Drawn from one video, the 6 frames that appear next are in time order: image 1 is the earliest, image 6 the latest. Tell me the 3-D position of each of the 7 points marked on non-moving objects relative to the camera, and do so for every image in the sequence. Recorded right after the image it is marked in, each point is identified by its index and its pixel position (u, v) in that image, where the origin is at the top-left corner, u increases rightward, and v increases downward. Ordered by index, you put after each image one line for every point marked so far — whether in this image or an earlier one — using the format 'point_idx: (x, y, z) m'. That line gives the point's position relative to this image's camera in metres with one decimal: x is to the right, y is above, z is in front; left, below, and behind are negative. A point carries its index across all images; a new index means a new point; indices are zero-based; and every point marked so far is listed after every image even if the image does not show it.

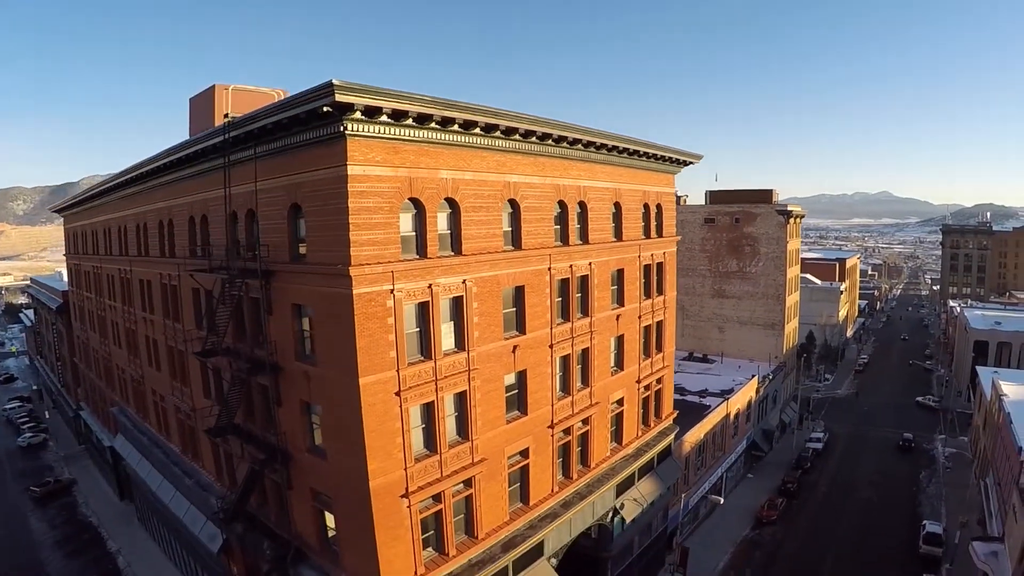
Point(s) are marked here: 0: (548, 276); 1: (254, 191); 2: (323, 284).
0: (+1.3, +0.4, +19.2) m
1: (-7.0, +2.9, +15.5) m
2: (-4.7, +0.1, +14.0) m
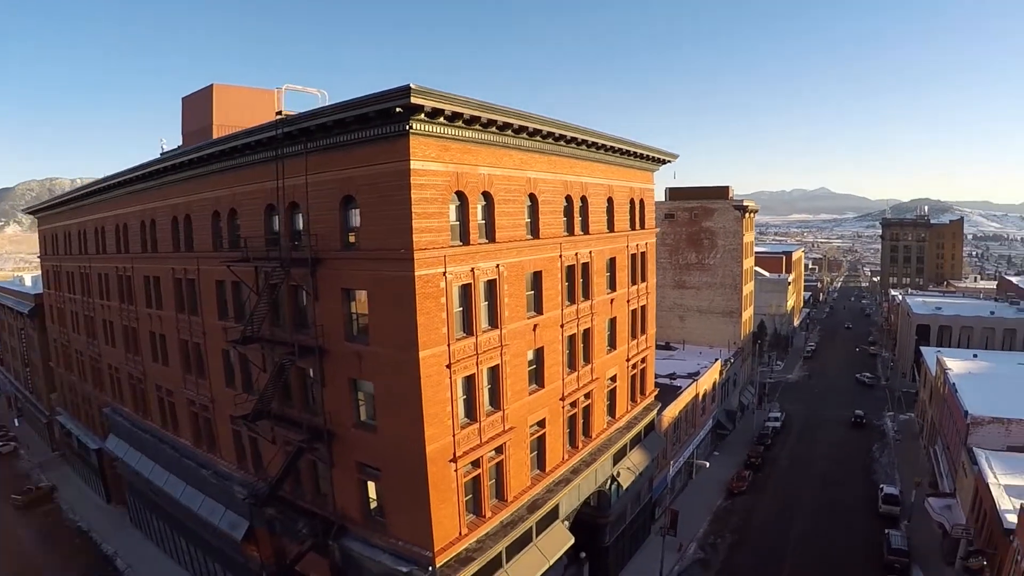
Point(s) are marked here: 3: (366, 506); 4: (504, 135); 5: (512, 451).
0: (+1.8, +1.0, +21.2) m
1: (-6.2, +3.3, +16.8) m
2: (-3.7, +0.6, +15.5) m
3: (-4.6, -7.1, +17.9) m
4: (-0.2, +4.8, +17.8) m
5: (+0.1, -5.6, +19.0) m
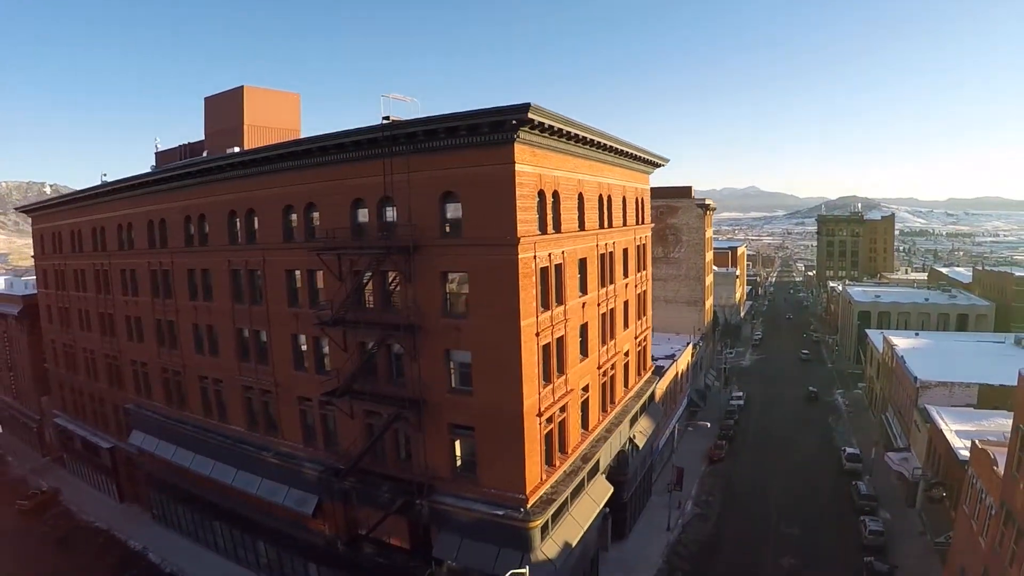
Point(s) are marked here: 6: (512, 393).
0: (+3.8, +1.6, +24.7) m
1: (-3.8, +3.8, +19.5) m
2: (-1.1, +1.2, +18.4) m
3: (-2.2, -6.5, +20.7) m
4: (+2.1, +5.4, +21.0) m
5: (+2.4, -4.9, +22.3) m
6: (0.0, -3.5, +18.7) m
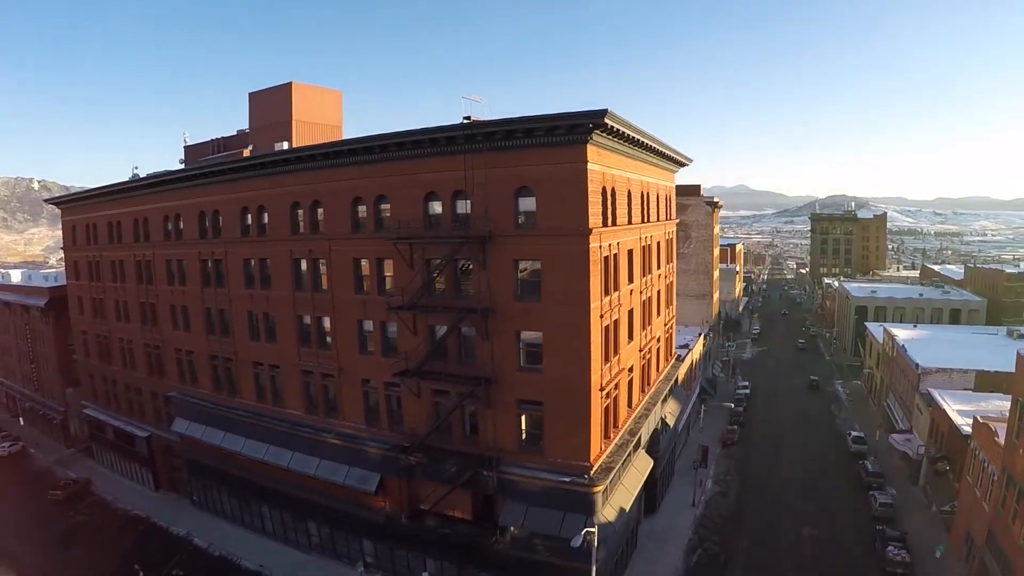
0: (+6.2, +2.1, +26.7) m
1: (-1.2, +4.3, +21.2) m
2: (+1.4, +1.7, +20.3) m
3: (+0.3, -6.0, +22.6) m
4: (+4.6, +5.9, +22.9) m
5: (+4.8, -4.4, +24.2) m
6: (+2.5, -3.0, +20.6) m
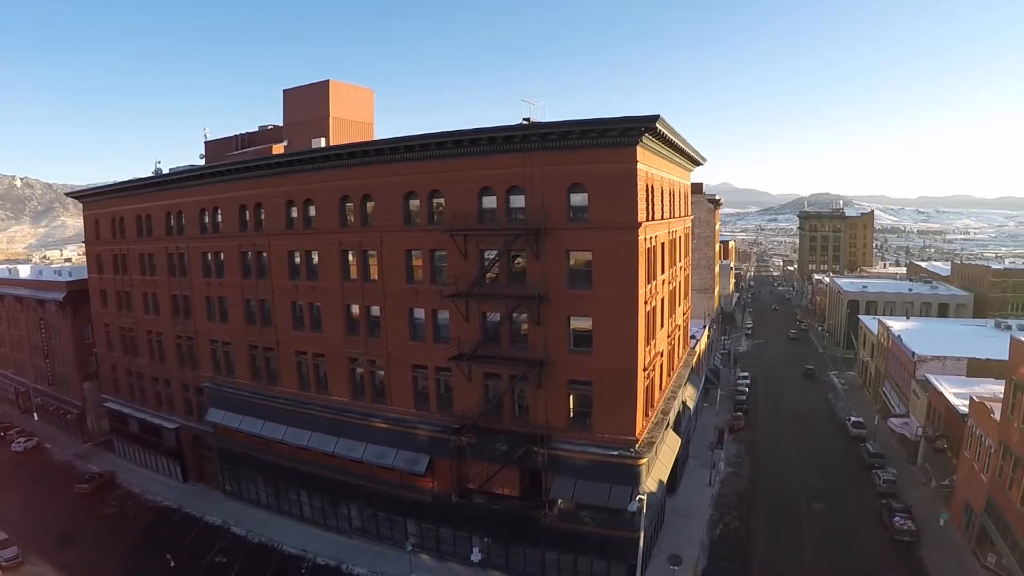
0: (+8.2, +2.6, +28.6) m
1: (+0.9, +4.8, +22.9) m
2: (+3.7, +2.1, +22.1) m
3: (+2.5, -5.5, +24.4) m
4: (+6.7, +6.4, +24.8) m
5: (+6.9, -3.9, +26.1) m
6: (+4.7, -2.6, +22.4) m
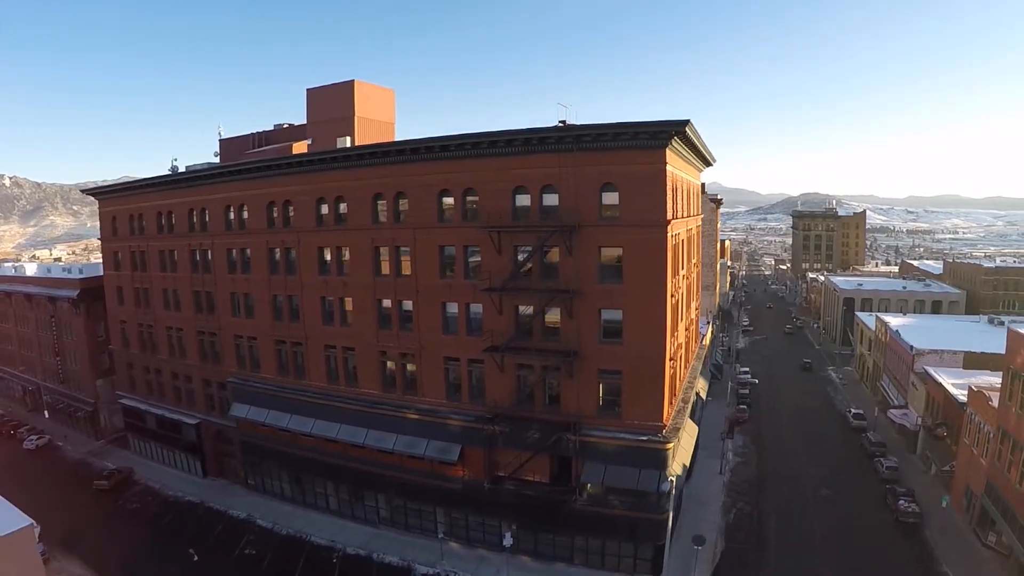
0: (+9.6, +2.9, +29.9) m
1: (+2.5, +5.1, +24.1) m
2: (+5.2, +2.4, +23.3) m
3: (+4.0, -5.2, +25.6) m
4: (+8.2, +6.7, +26.1) m
5: (+8.4, -3.6, +27.5) m
6: (+6.3, -2.3, +23.7) m
